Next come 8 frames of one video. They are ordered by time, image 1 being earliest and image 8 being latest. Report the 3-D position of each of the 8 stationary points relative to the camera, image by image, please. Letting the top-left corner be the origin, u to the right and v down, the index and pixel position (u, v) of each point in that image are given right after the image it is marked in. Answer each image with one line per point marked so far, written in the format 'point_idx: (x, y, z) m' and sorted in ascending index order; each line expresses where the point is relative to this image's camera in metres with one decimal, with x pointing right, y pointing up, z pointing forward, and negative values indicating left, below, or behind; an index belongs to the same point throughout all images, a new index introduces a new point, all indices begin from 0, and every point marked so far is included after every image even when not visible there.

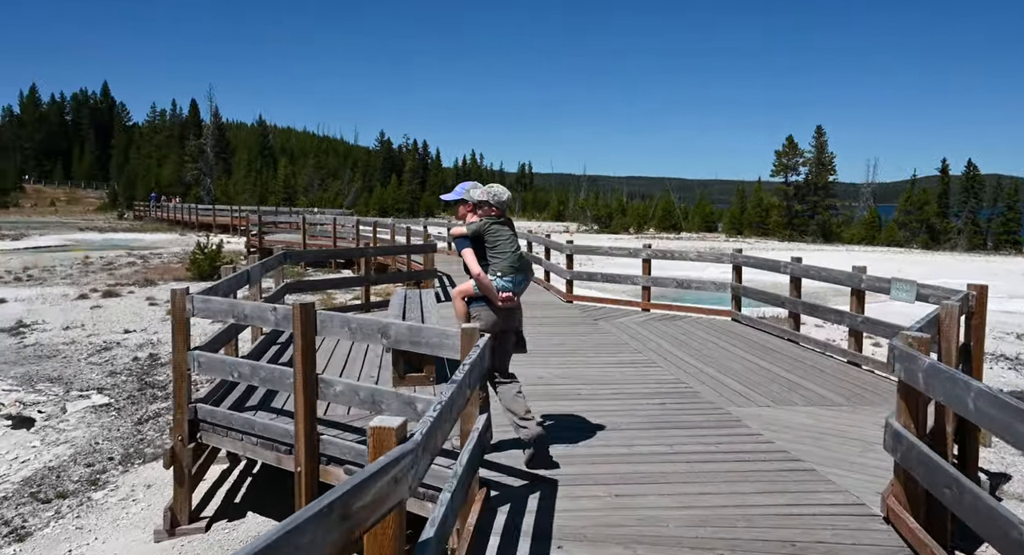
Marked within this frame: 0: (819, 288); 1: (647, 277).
0: (+7.0, -0.3, +15.5) m
1: (+1.7, 0.0, +8.5) m
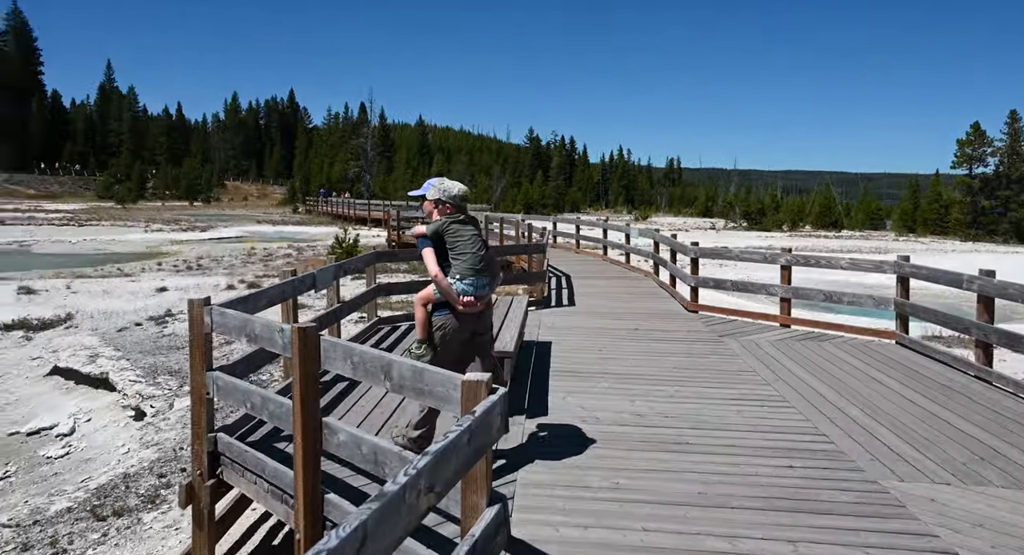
0: (+9.5, -0.5, +12.9) m
1: (+2.9, -0.1, +7.1) m
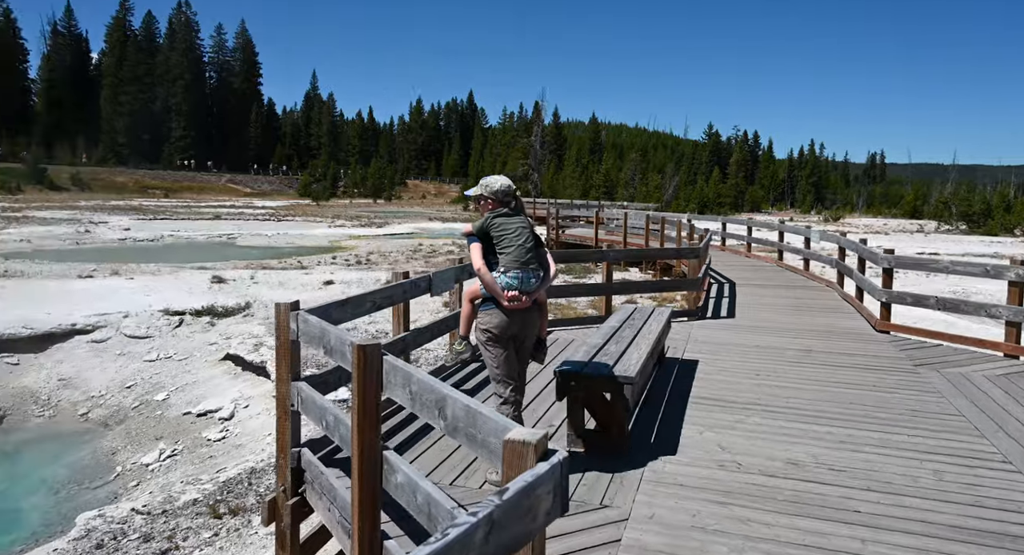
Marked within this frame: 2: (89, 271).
0: (+12.0, -0.8, +9.7) m
1: (+4.2, -0.3, +5.7) m
2: (-9.4, +0.1, +14.9) m
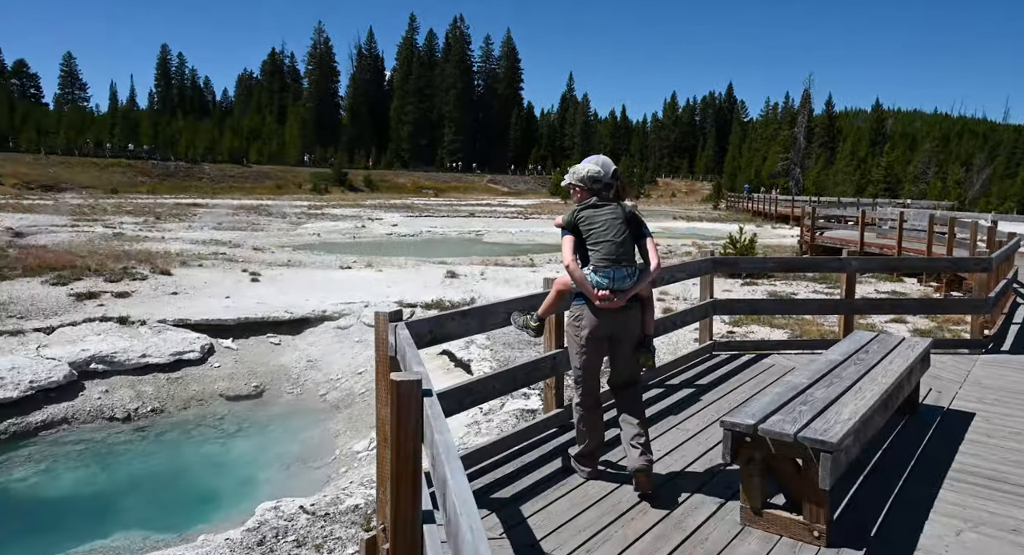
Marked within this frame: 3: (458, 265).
0: (+14.0, -1.4, +4.2) m
1: (+5.3, -0.5, +3.2) m
2: (-4.1, +0.4, +16.7) m
3: (-1.3, +0.3, +16.4) m
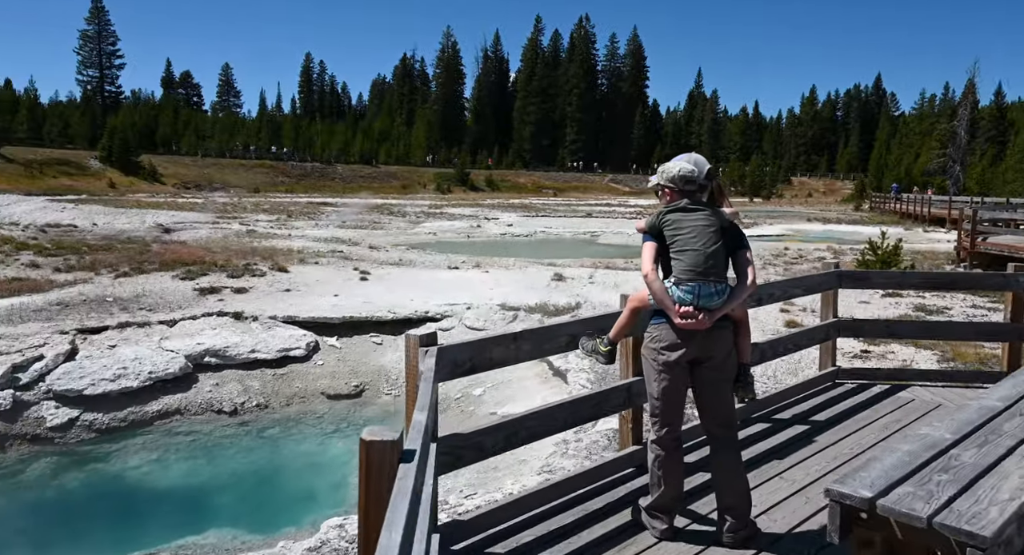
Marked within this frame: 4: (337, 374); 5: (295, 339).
0: (+14.2, -1.8, +1.2) m
1: (+5.5, -0.7, +1.8) m
2: (-1.4, +0.4, +16.7) m
3: (+1.3, +0.2, +15.9) m
4: (-2.6, -1.4, +10.0) m
5: (-3.3, -0.9, +10.4) m
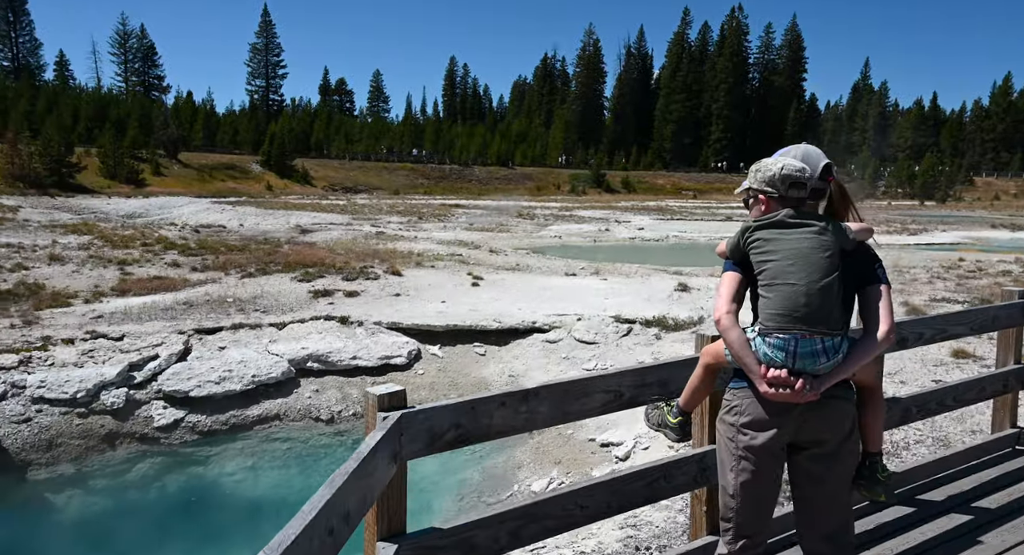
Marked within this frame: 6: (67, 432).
0: (+13.6, -2.2, -2.3) m
1: (+5.3, -1.0, 0.0) m
2: (+1.5, +0.2, +15.9) m
3: (+3.9, 0.0, +14.7) m
4: (-1.1, -1.5, +9.6) m
5: (-1.7, -1.0, +10.1) m
6: (-5.1, -1.8, +7.7) m
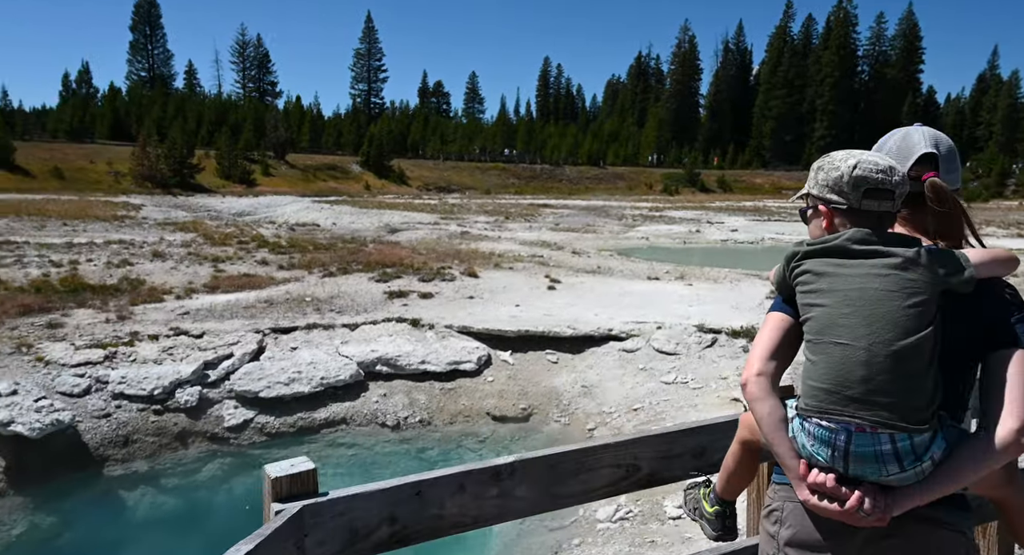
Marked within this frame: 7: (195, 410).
0: (+12.9, -2.5, -4.5) m
1: (+4.9, -1.1, -1.1) m
2: (+3.3, +0.1, +15.2) m
3: (+5.6, -0.1, +13.6) m
4: (-0.1, -1.6, +9.3) m
5: (-0.7, -1.1, +9.8) m
6: (-4.3, -1.8, +7.9) m
7: (-3.9, -1.6, +8.3) m
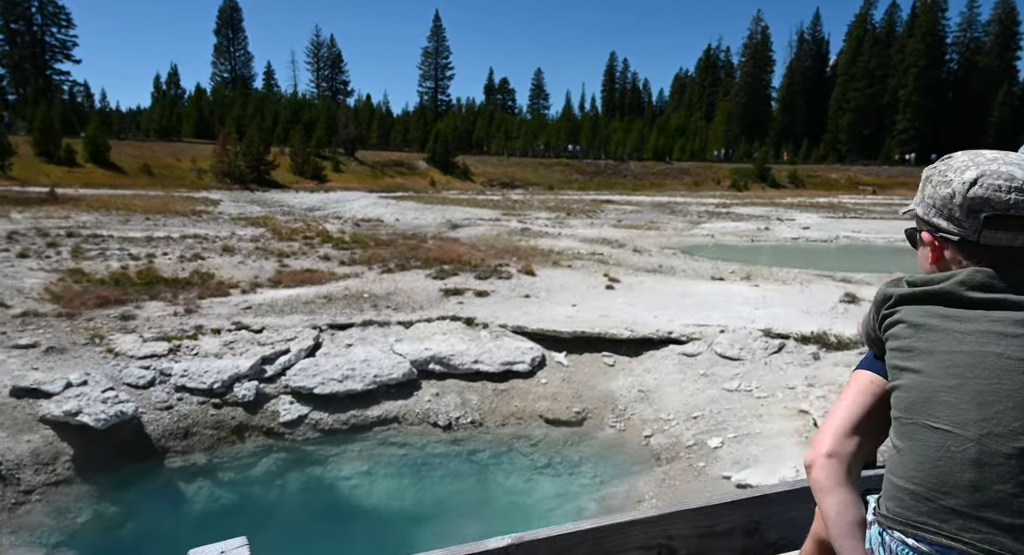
0: (+12.2, -2.8, -5.9) m
1: (+4.6, -1.2, -1.8) m
2: (+4.6, +0.1, +14.6) m
3: (+6.7, -0.1, +12.8) m
4: (+0.6, -1.6, +9.0) m
5: (+0.1, -1.1, +9.6) m
6: (-3.7, -1.7, +8.1) m
7: (-3.2, -1.6, +8.4) m
